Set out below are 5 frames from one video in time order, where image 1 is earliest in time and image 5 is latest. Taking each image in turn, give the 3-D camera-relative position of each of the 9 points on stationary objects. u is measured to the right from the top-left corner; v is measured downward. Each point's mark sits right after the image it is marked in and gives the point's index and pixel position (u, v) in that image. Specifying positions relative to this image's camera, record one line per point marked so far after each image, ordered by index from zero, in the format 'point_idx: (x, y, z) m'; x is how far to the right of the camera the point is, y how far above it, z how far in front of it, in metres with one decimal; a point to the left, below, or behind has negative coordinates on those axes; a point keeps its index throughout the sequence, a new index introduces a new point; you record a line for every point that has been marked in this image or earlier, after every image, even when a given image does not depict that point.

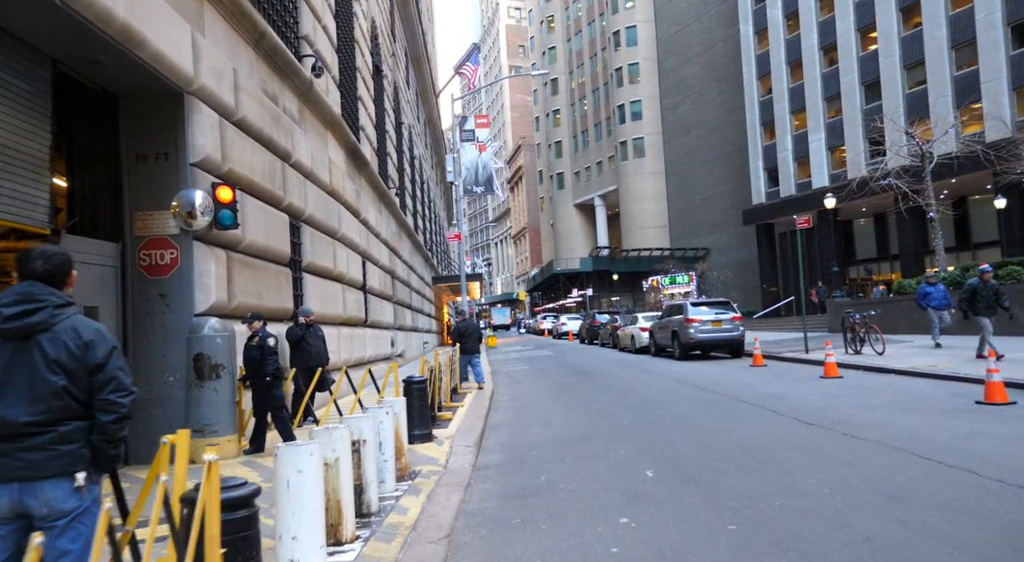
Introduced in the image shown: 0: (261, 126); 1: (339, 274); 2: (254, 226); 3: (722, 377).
0: (-3.5, +2.2, +10.9) m
1: (-3.5, +0.1, +15.5) m
2: (-3.4, +0.7, +10.2) m
3: (+4.5, -2.0, +16.4) m
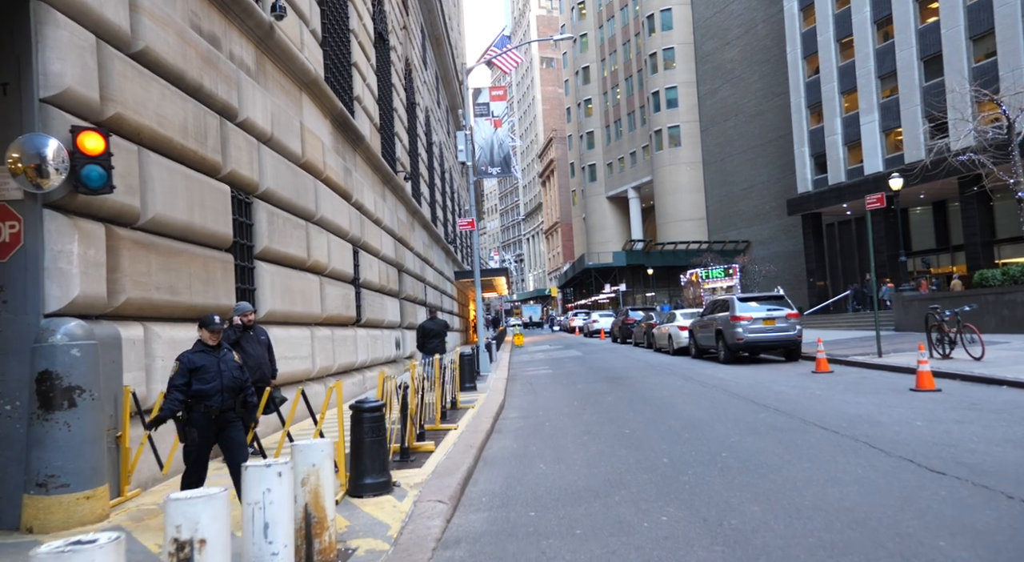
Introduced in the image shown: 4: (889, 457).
0: (-3.6, +2.3, +8.3) m
1: (-3.3, +0.3, +12.9) m
2: (-3.5, +0.9, +7.6) m
3: (+4.8, -1.9, +13.5) m
4: (+3.5, -1.6, +7.1) m
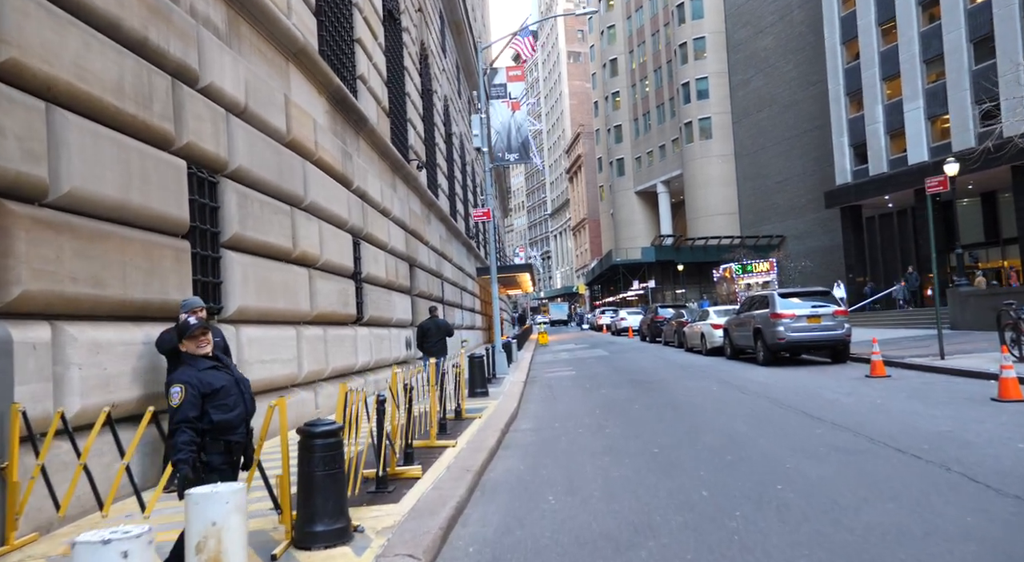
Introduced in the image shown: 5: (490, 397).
0: (-3.5, +2.4, +6.9) m
1: (-3.1, +0.4, +11.5) m
2: (-3.5, +0.9, +6.2) m
3: (+5.0, -1.8, +11.8) m
4: (+3.5, -1.5, +5.5) m
5: (-0.4, -2.1, +14.0) m
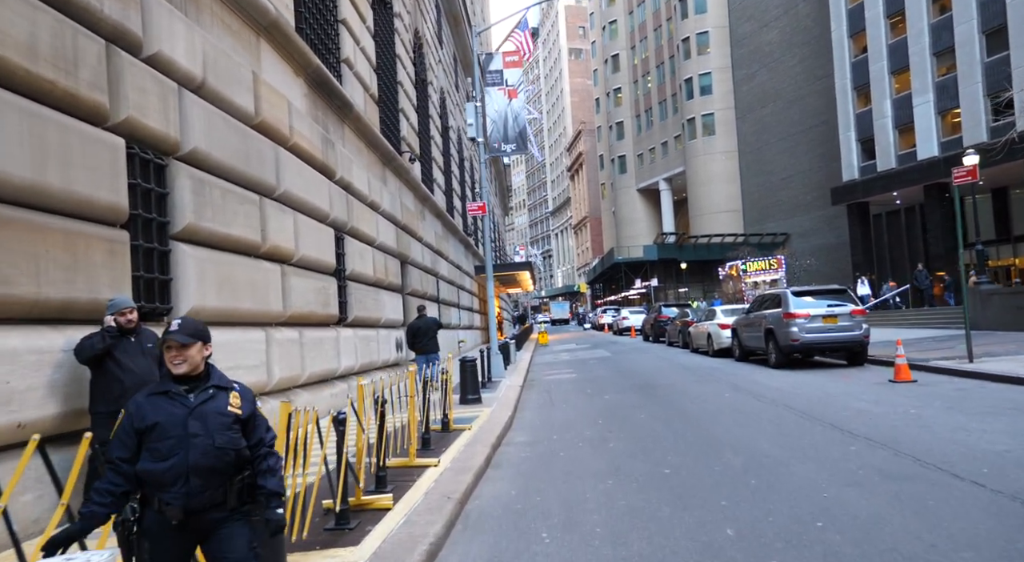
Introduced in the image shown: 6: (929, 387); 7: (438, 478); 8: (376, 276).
0: (-3.6, +2.4, +5.8) m
1: (-3.2, +0.4, +10.4) m
2: (-3.6, +1.0, +5.2) m
3: (+4.9, -1.7, +10.7) m
4: (+3.4, -1.5, +4.4) m
5: (-0.5, -2.1, +12.9) m
6: (+6.5, -1.6, +12.0) m
7: (-0.7, -1.8, +7.1) m
8: (-2.9, +0.1, +16.3) m
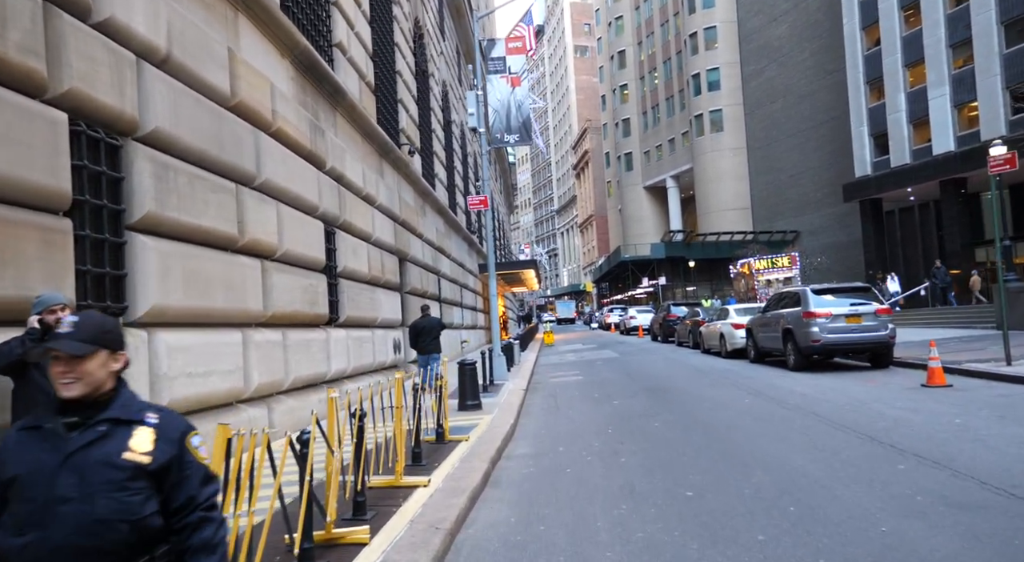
0: (-3.7, +2.5, +4.9) m
1: (-3.1, +0.5, +9.6) m
2: (-3.6, +1.0, +4.3) m
3: (+4.9, -1.7, +9.8) m
4: (+3.4, -1.5, +3.5) m
5: (-0.4, -2.0, +12.0) m
6: (+6.6, -1.6, +11.1) m
7: (-0.7, -1.8, +6.2) m
8: (-2.8, +0.2, +15.4) m
